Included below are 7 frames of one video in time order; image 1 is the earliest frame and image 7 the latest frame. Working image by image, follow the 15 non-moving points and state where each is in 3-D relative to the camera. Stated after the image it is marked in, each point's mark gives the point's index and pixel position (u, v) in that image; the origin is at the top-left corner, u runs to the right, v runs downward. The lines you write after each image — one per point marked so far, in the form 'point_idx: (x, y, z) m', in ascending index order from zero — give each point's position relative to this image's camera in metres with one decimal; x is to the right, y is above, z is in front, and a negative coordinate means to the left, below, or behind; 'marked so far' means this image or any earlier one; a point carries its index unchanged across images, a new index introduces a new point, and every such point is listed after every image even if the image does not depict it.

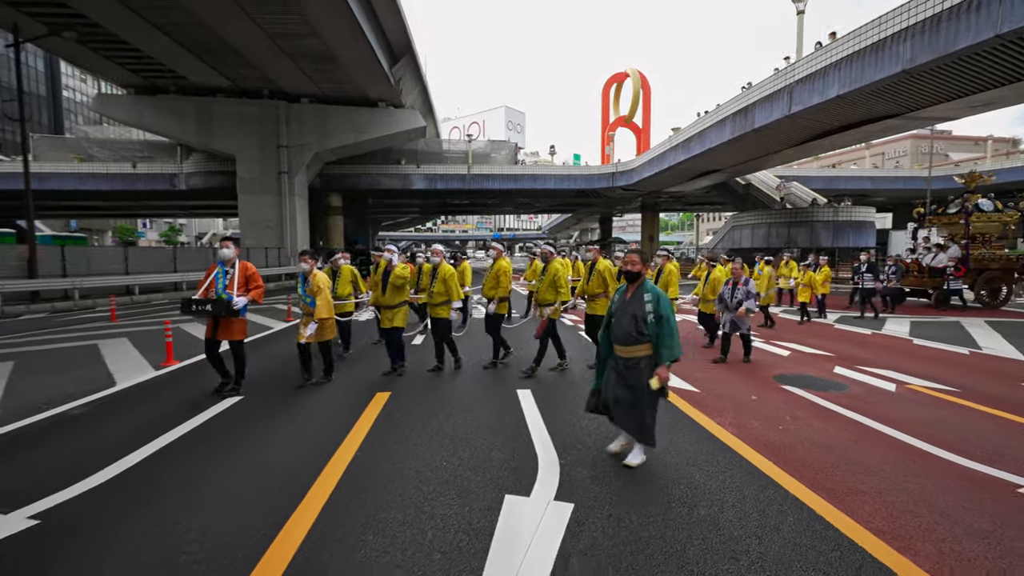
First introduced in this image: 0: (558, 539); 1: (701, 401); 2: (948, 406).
0: (+0.3, -1.5, +3.0) m
1: (+2.3, -1.4, +5.9) m
2: (+5.2, -1.4, +5.7) m
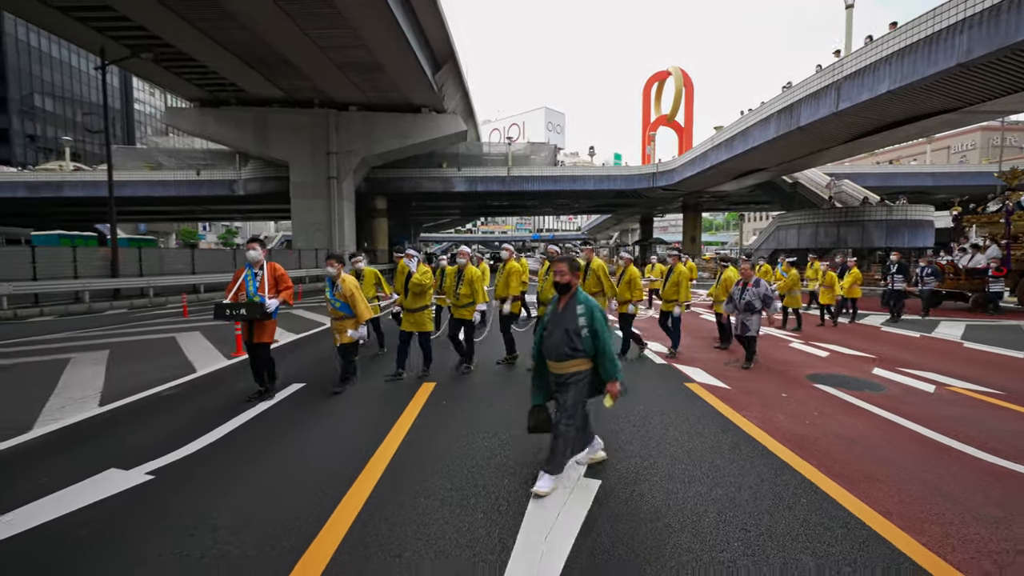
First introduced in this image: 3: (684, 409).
0: (+0.5, -1.5, +3.4) m
1: (+2.7, -1.4, +6.1) m
2: (+5.6, -1.4, +5.7) m
3: (+2.0, -1.4, +5.5) m
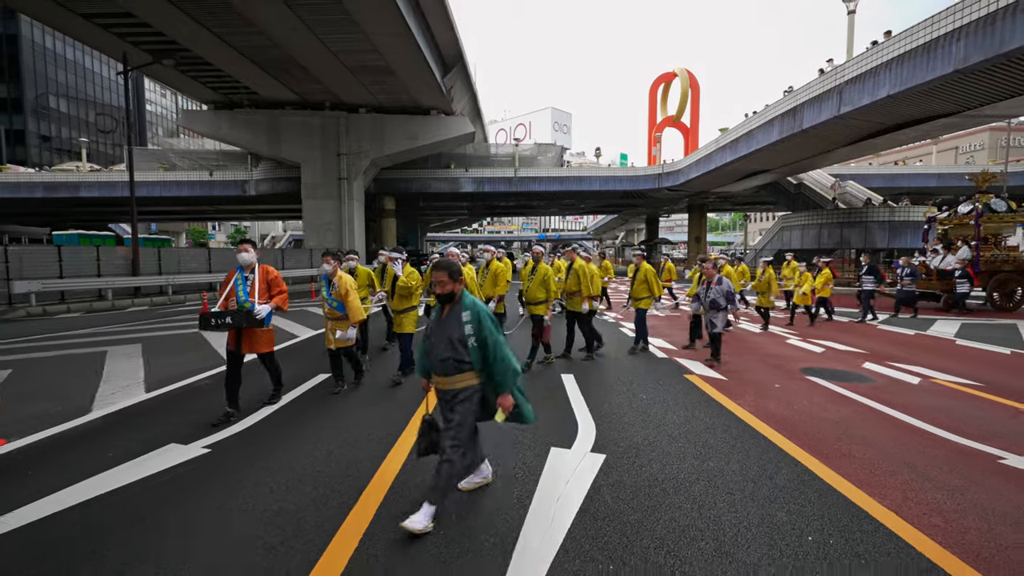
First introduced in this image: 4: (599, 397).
0: (+0.6, -1.5, +3.8) m
1: (+2.9, -1.3, +6.5) m
2: (+5.8, -1.4, +6.1) m
3: (+2.2, -1.4, +6.0) m
4: (+1.2, -1.4, +6.0) m
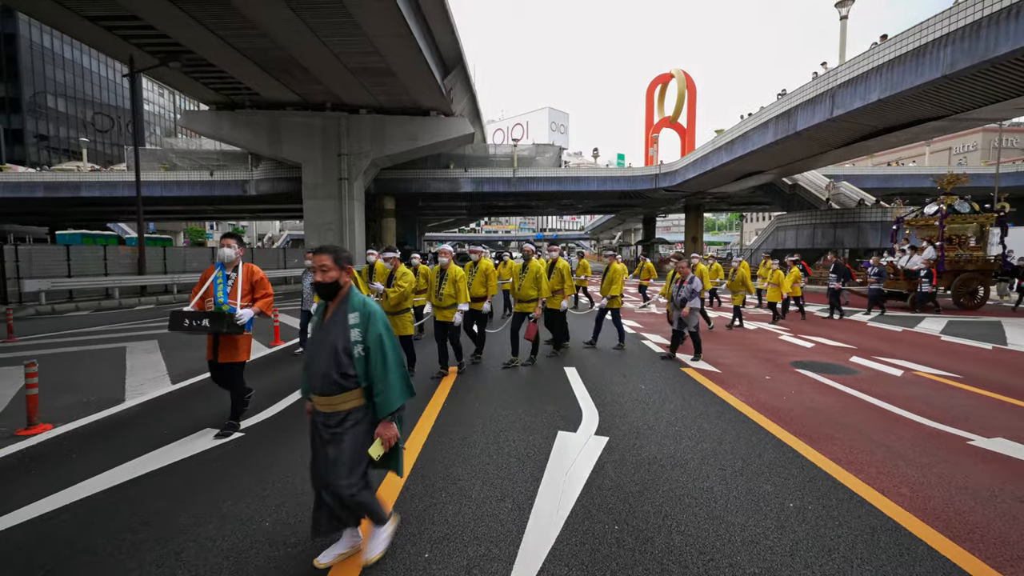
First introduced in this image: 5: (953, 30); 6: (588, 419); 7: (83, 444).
0: (+0.7, -1.4, +4.2) m
1: (+3.0, -1.3, +6.9) m
2: (+5.9, -1.4, +6.6) m
3: (+2.3, -1.3, +6.4) m
4: (+1.3, -1.3, +6.4) m
5: (+11.9, +7.0, +13.1) m
6: (+0.8, -1.4, +5.2) m
7: (-4.2, -1.5, +4.7) m
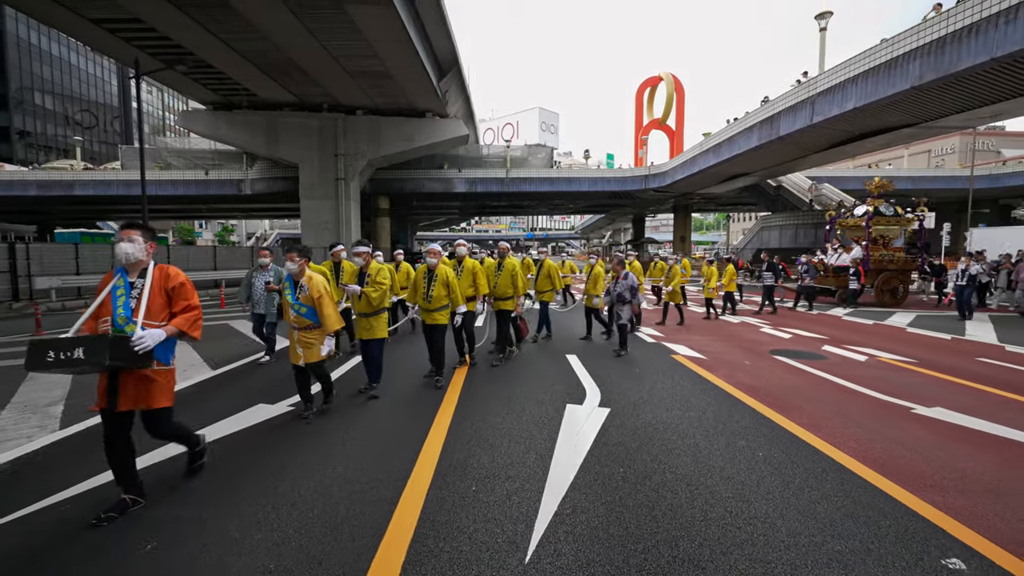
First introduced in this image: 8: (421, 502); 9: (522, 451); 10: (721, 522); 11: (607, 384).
0: (+0.9, -1.4, +5.0) m
1: (+3.1, -1.2, +7.8) m
2: (+6.0, -1.3, +7.4) m
3: (+2.4, -1.2, +7.2) m
4: (+1.4, -1.3, +7.2) m
5: (+11.9, +7.0, +14.1) m
6: (+1.0, -1.3, +6.0) m
7: (-4.0, -1.4, +5.4) m
8: (-0.6, -1.5, +3.4) m
9: (+0.1, -1.4, +4.2) m
10: (+1.4, -1.5, +3.1) m
11: (+1.3, -1.3, +6.4) m
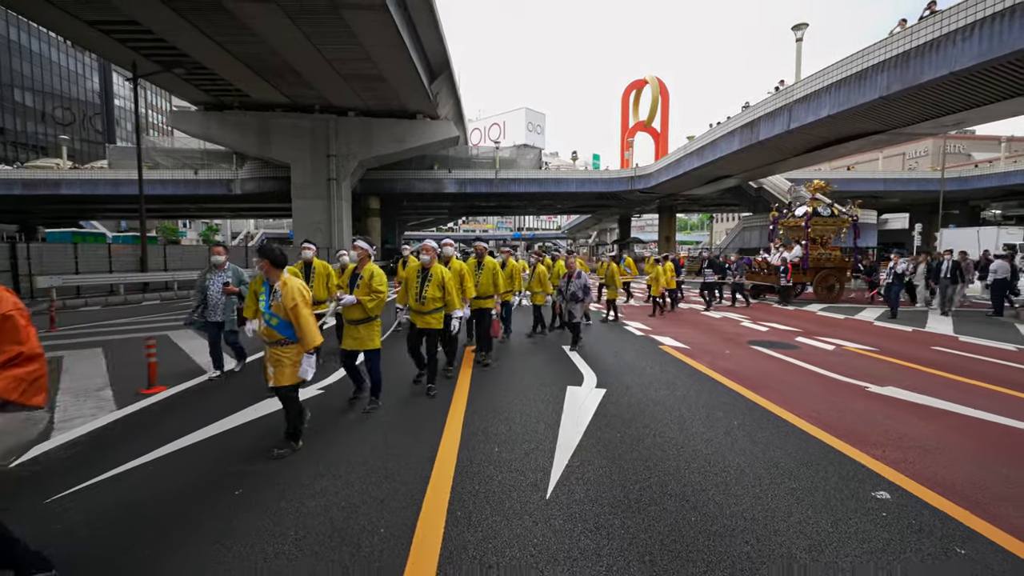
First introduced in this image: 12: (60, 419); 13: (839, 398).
0: (+1.0, -1.3, +5.7) m
1: (+3.1, -1.1, +8.5) m
2: (+6.0, -1.2, +8.3) m
3: (+2.4, -1.2, +7.9) m
4: (+1.4, -1.2, +7.9) m
5: (+11.7, +7.1, +15.1) m
6: (+1.0, -1.3, +6.7) m
7: (-3.9, -1.4, +5.9) m
8: (-0.5, -1.4, +4.0) m
9: (+0.2, -1.4, +4.9) m
10: (+1.5, -1.4, +3.8) m
11: (+1.3, -1.2, +7.1) m
12: (-4.8, -1.4, +5.1) m
13: (+3.9, -1.3, +5.8) m
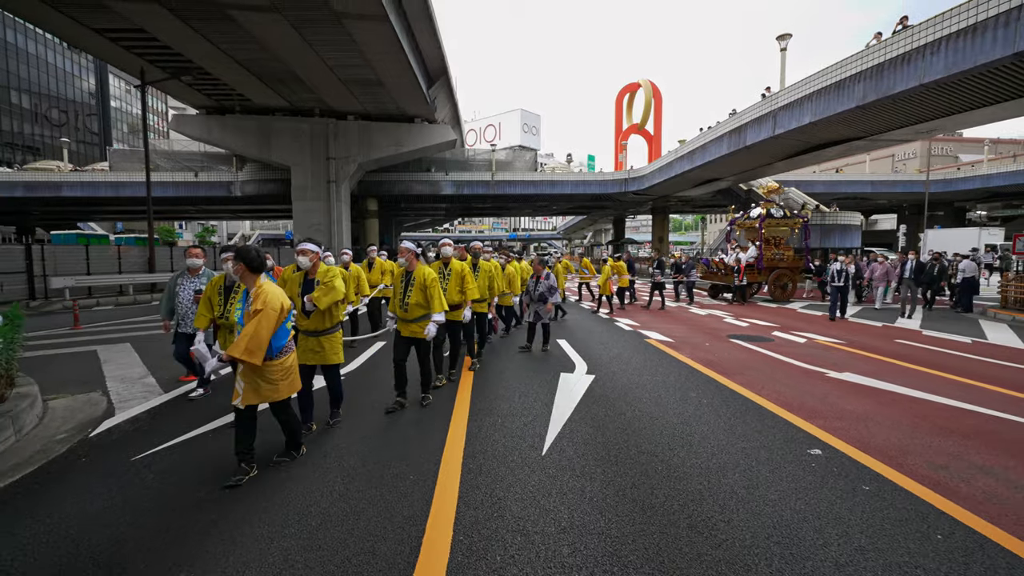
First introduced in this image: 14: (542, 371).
0: (+1.0, -1.3, +6.5) m
1: (+3.1, -1.1, +9.3) m
2: (+6.0, -1.2, +9.1) m
3: (+2.4, -1.1, +8.7) m
4: (+1.4, -1.1, +8.7) m
5: (+11.6, +7.2, +15.9) m
6: (+1.0, -1.2, +7.5) m
7: (-3.9, -1.4, +6.6) m
8: (-0.5, -1.4, +4.8) m
9: (+0.2, -1.3, +5.7) m
10: (+1.5, -1.4, +4.6) m
11: (+1.3, -1.2, +7.9) m
12: (-4.8, -1.4, +5.8) m
13: (+3.9, -1.3, +6.6) m
14: (+0.4, -1.2, +7.4) m
